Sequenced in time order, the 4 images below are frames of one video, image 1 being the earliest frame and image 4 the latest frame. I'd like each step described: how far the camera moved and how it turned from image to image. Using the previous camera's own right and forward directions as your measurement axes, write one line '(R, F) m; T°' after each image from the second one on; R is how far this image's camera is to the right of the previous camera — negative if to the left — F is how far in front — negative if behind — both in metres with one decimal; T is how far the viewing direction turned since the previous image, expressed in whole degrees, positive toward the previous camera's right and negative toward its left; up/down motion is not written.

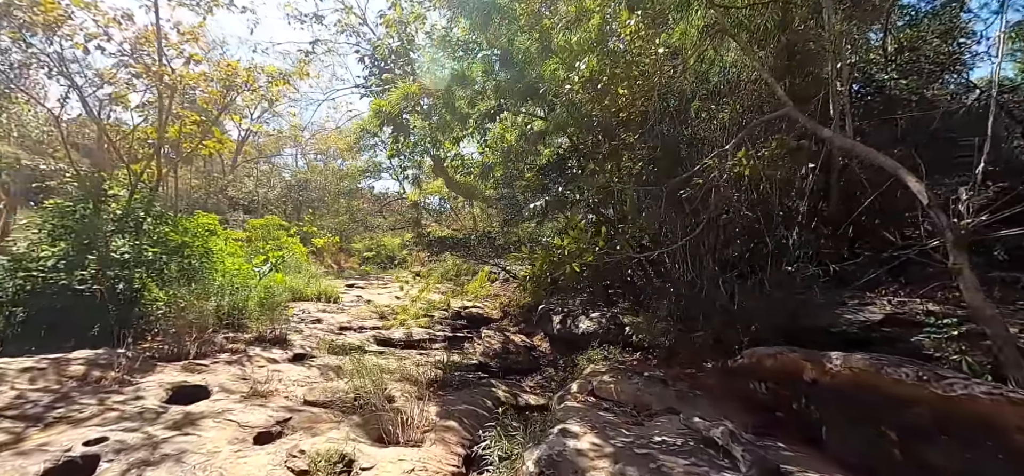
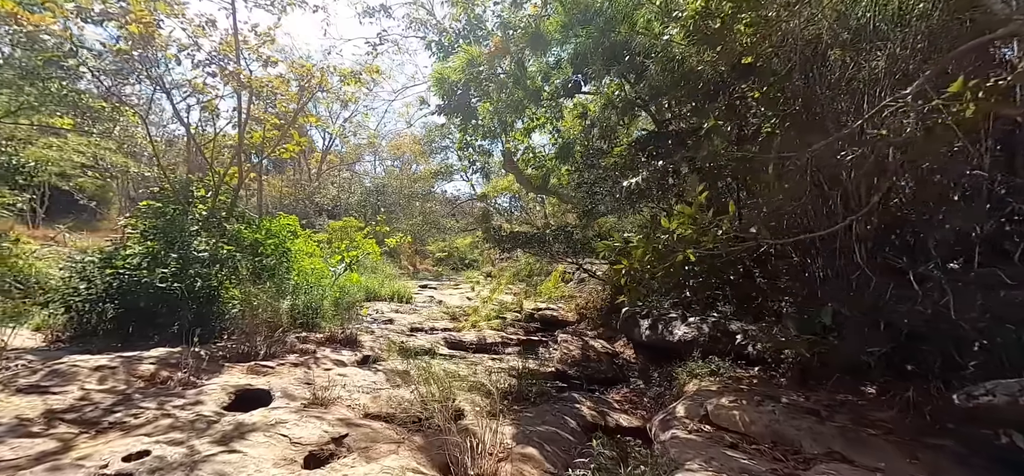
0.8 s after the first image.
(-0.1, +0.5) m; -9°
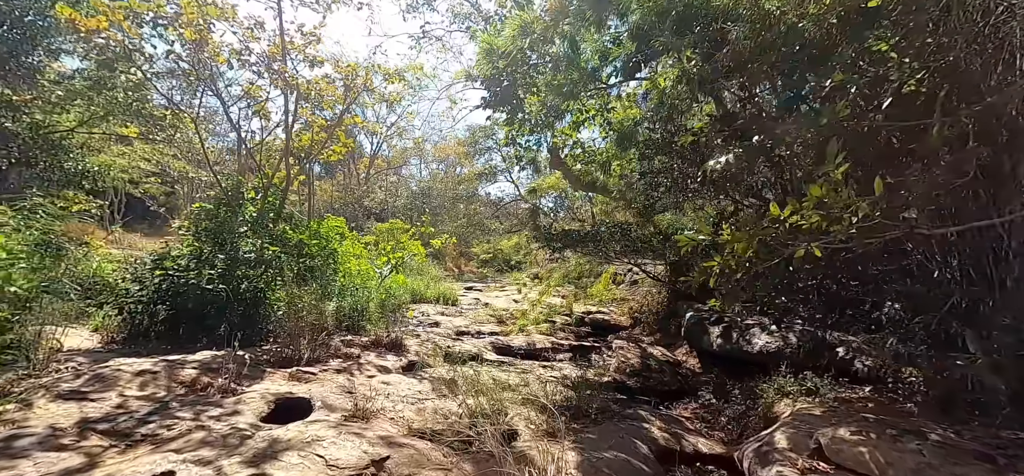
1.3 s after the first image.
(-0.1, +0.3) m; -6°
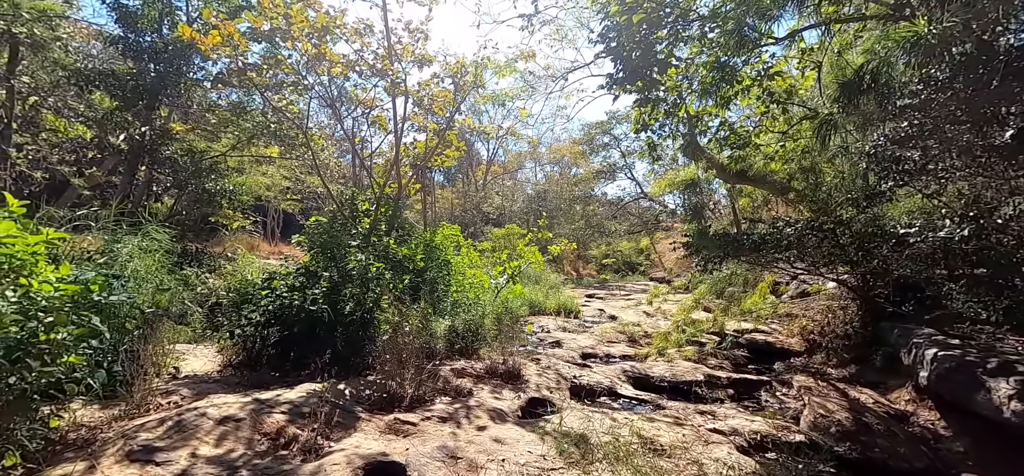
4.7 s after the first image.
(-0.2, +0.9) m; -15°
